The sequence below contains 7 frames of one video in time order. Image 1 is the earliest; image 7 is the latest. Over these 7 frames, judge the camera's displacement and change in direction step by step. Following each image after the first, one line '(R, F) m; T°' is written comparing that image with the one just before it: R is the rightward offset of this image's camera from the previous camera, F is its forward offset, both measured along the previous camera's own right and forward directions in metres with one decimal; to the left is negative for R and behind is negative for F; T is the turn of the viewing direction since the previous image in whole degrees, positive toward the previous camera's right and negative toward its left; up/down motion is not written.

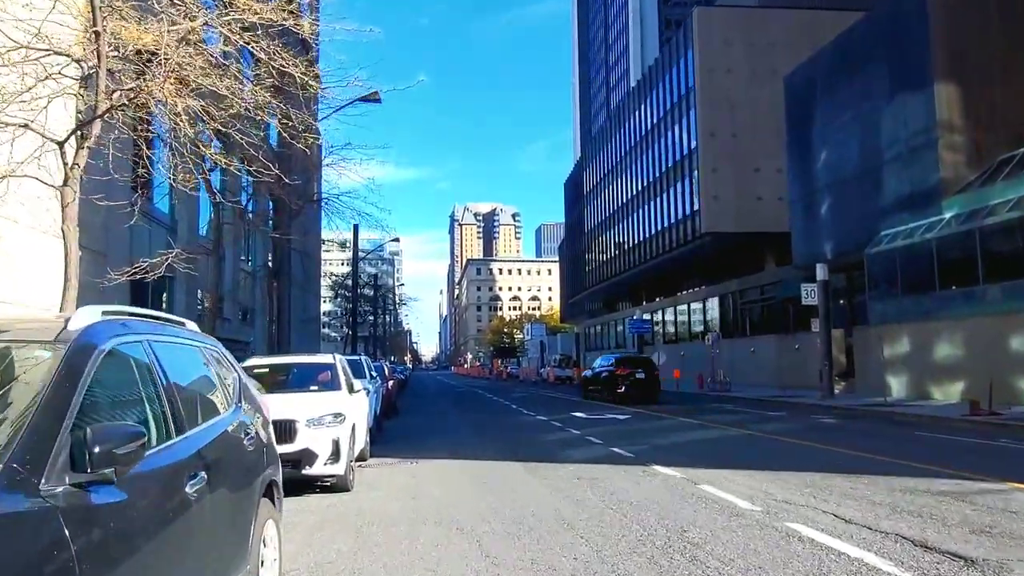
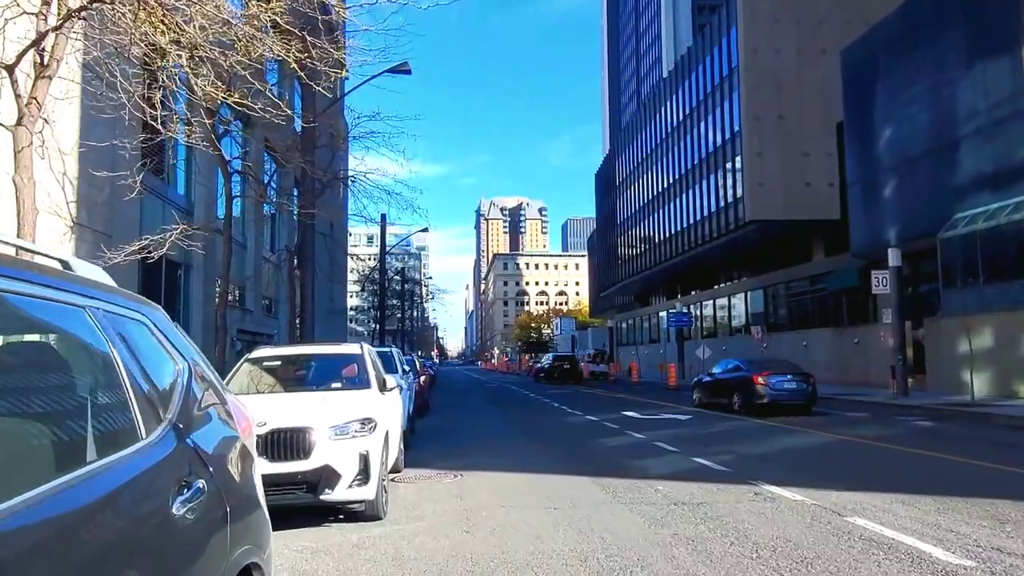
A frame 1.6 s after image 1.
(-0.6, +2.3) m; -2°
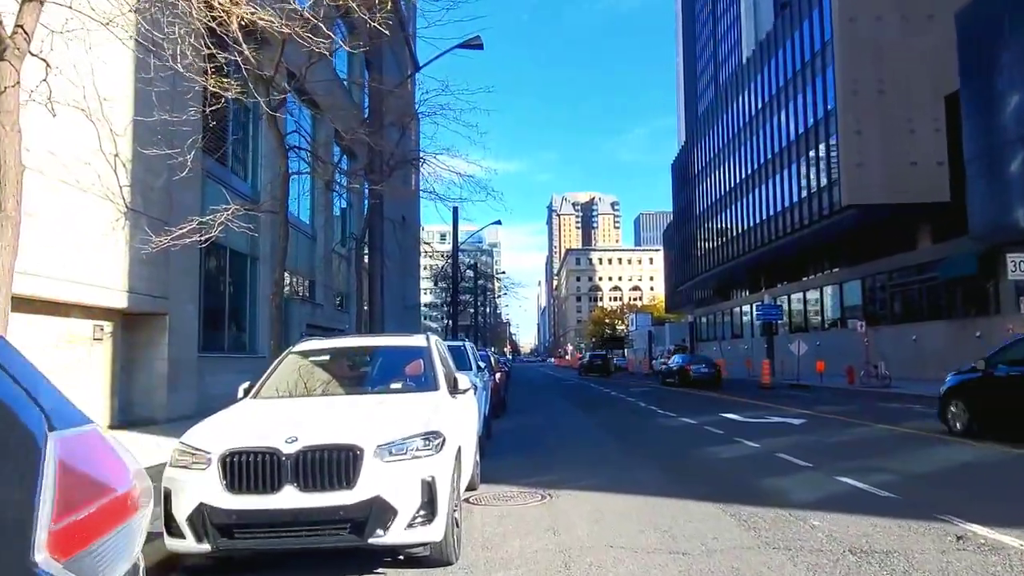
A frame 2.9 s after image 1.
(-0.3, +2.0) m; -6°
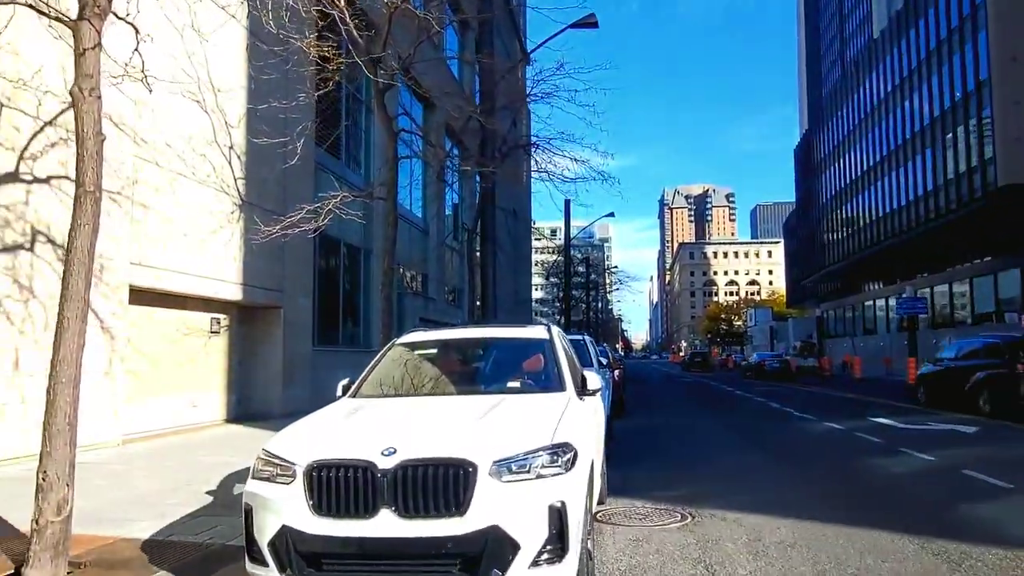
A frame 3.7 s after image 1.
(-0.2, +1.1) m; -9°
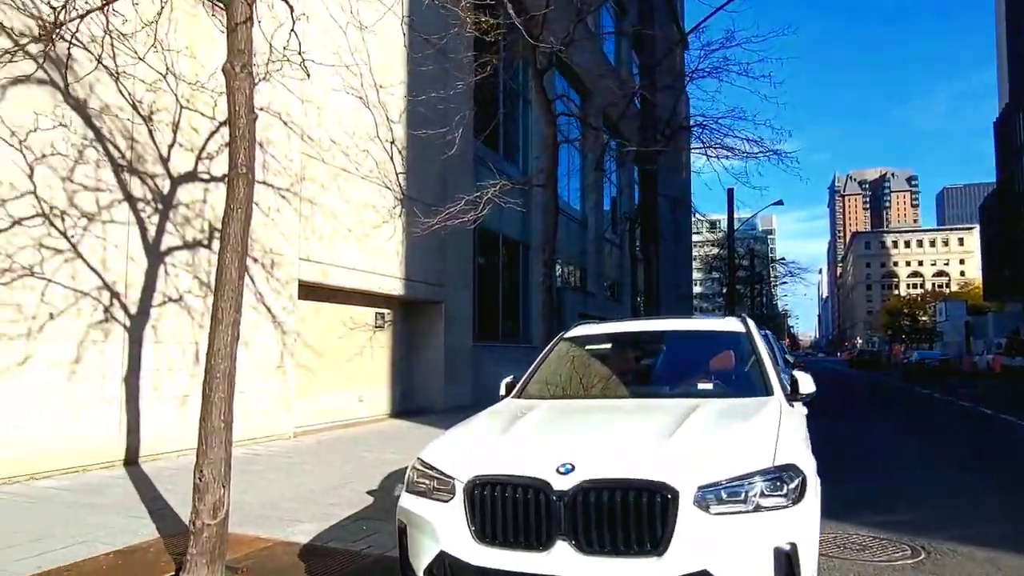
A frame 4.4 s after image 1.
(-0.2, +0.8) m; -12°
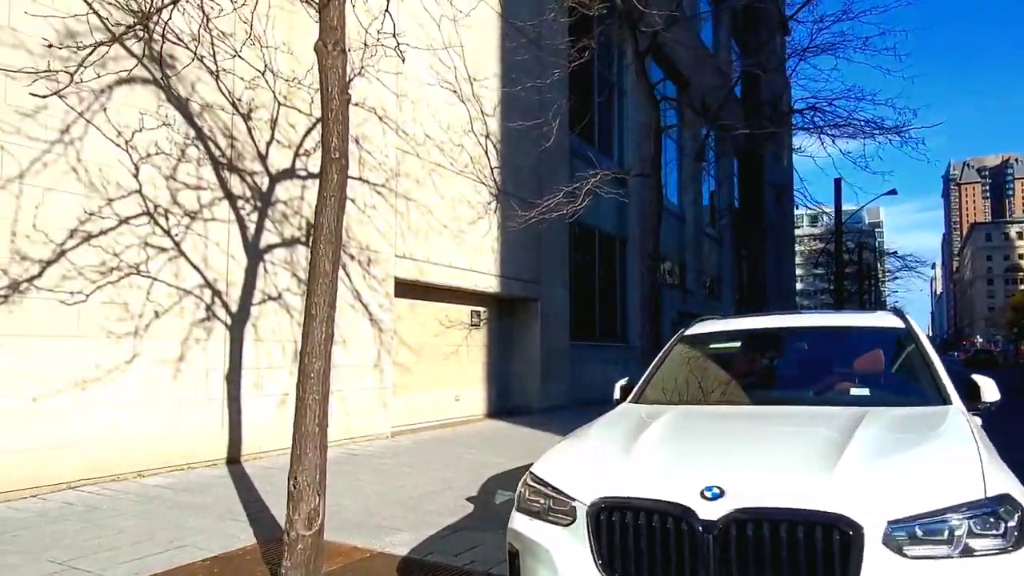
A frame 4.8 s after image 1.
(-0.2, +0.5) m; -7°
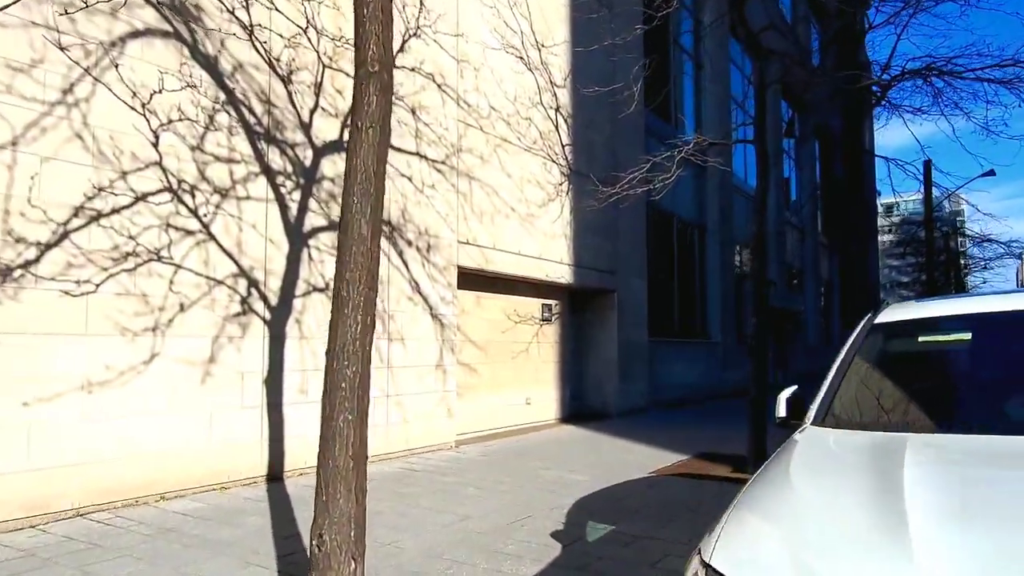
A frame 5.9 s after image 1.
(-0.3, +1.5) m; -5°
